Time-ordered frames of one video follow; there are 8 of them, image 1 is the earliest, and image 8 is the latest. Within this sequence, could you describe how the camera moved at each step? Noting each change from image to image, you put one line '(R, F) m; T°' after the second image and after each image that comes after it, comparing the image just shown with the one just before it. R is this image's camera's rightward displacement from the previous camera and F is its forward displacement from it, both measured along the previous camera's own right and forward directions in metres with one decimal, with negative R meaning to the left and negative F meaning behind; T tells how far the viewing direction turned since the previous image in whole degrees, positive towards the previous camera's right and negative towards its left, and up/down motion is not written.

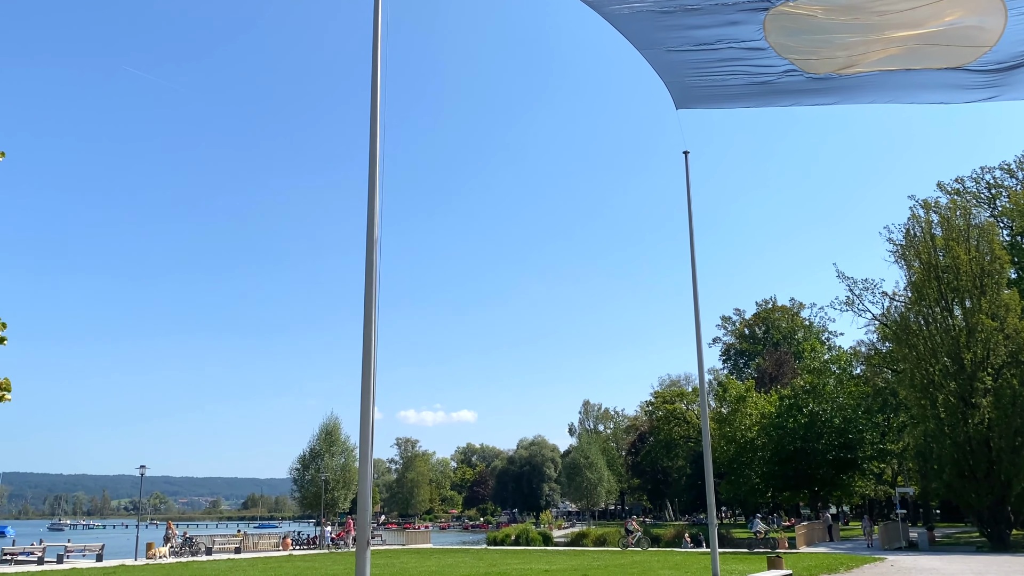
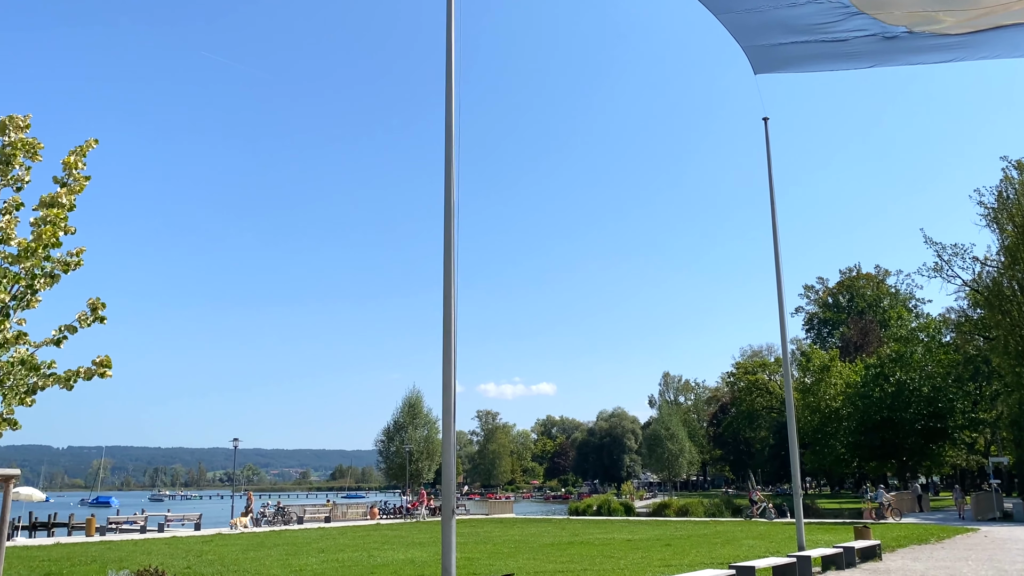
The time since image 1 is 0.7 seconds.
(-0.3, -0.1) m; -4°
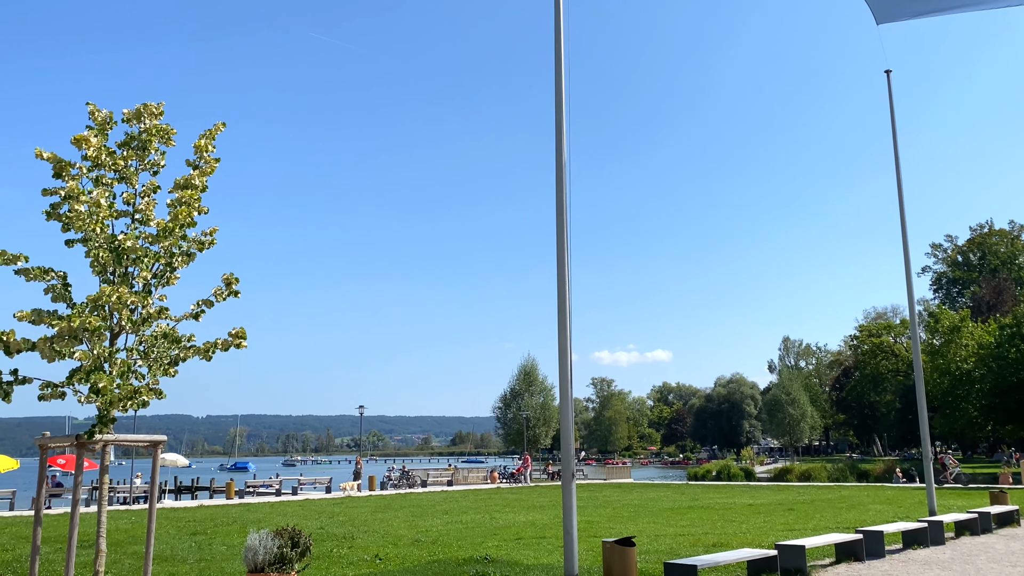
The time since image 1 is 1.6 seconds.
(-0.4, -0.2) m; -6°
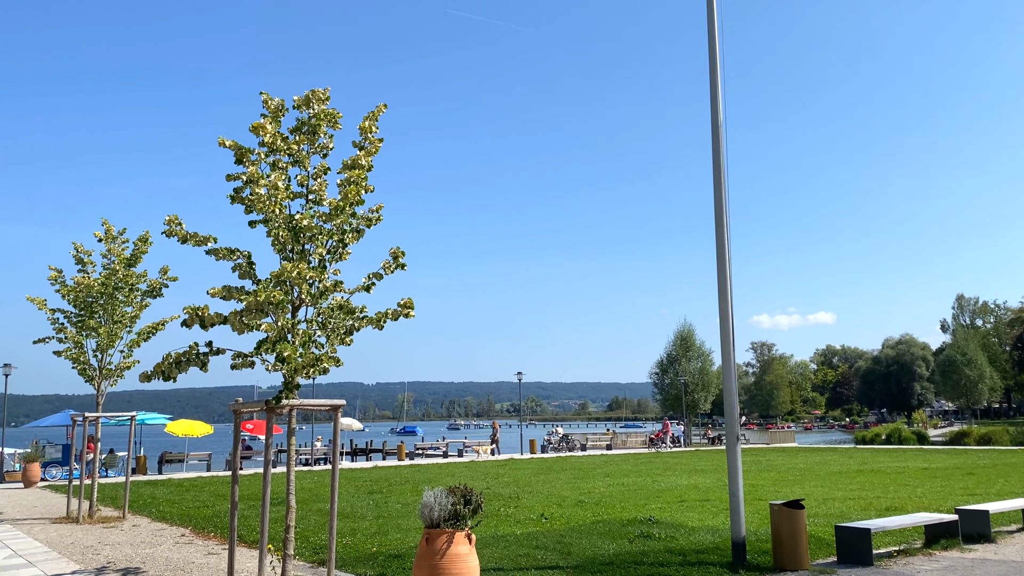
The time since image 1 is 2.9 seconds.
(-0.4, -0.3) m; -9°
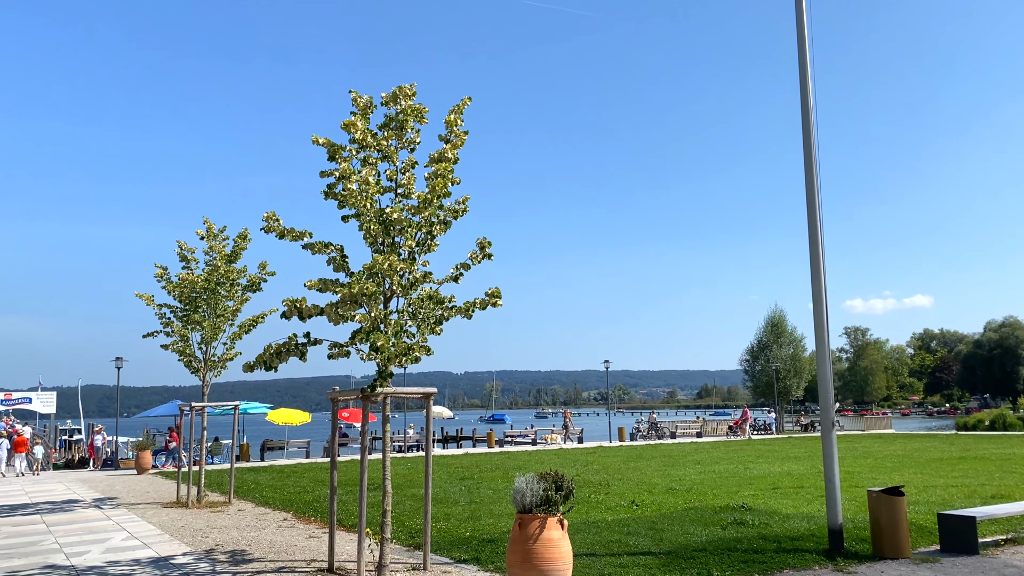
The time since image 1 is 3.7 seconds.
(-0.2, -0.2) m; -5°
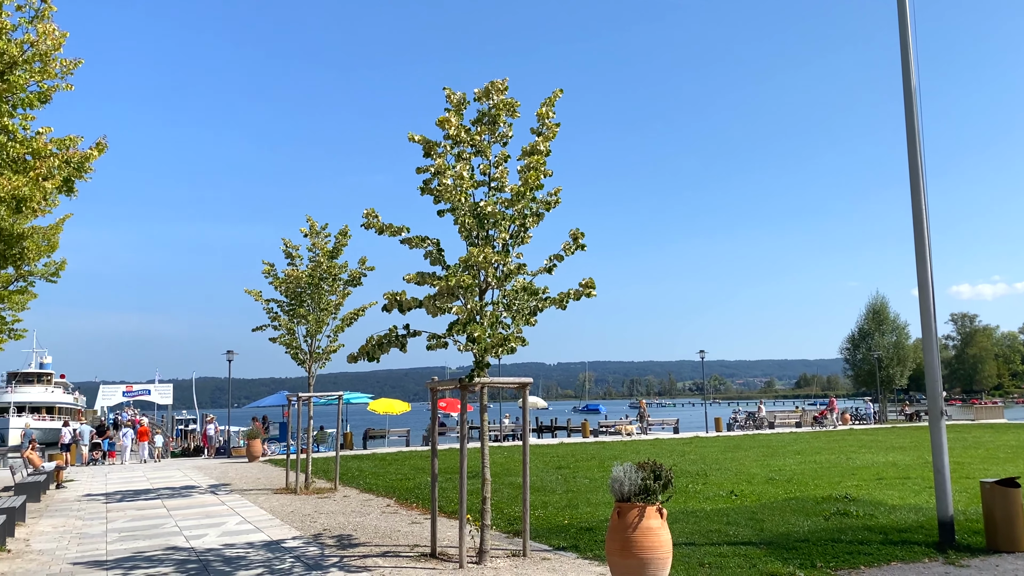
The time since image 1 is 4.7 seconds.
(-0.1, -0.2) m; -6°
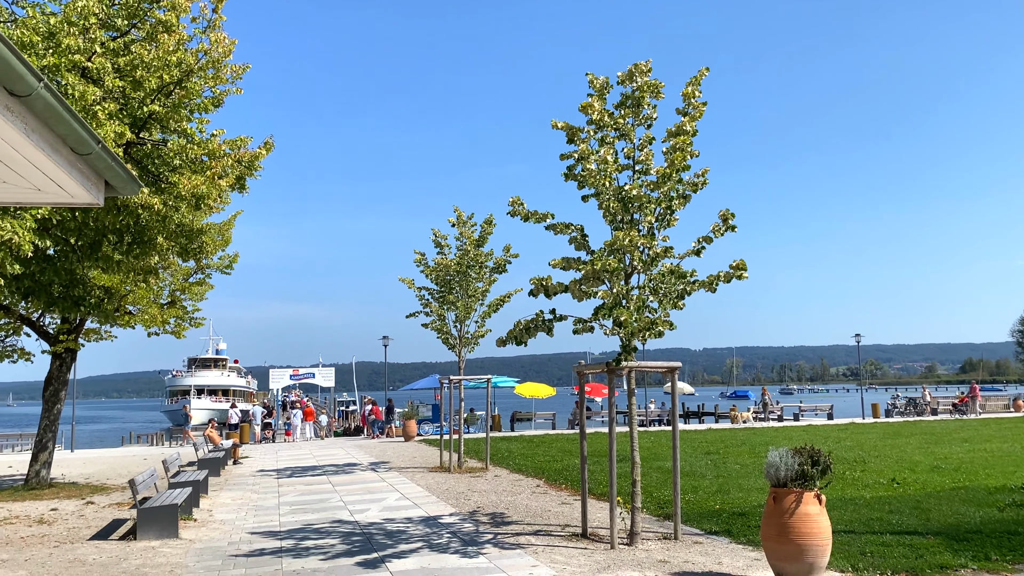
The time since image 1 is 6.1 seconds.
(-0.2, -0.2) m; -9°
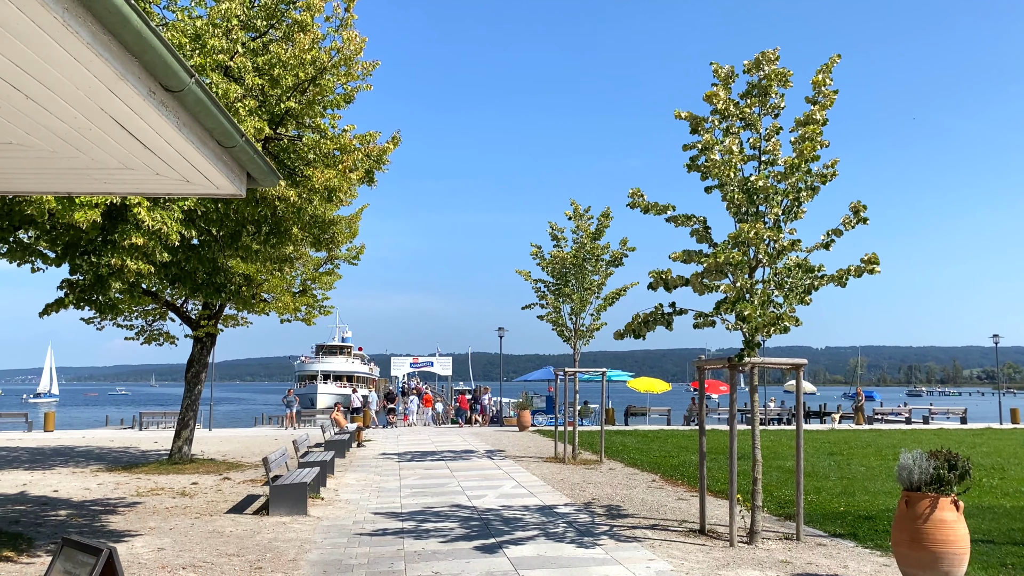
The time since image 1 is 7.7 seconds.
(-0.2, -0.1) m; -7°
